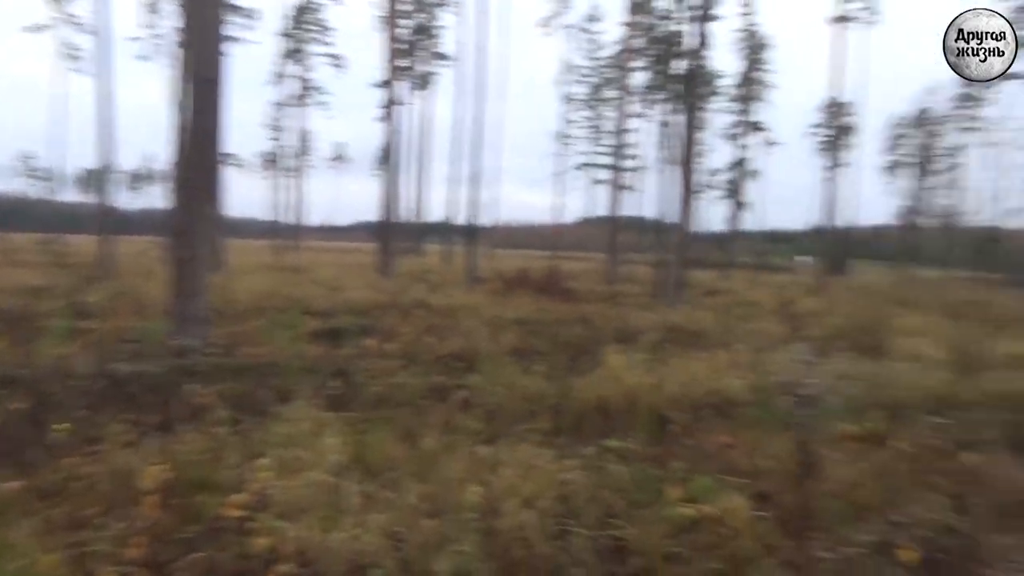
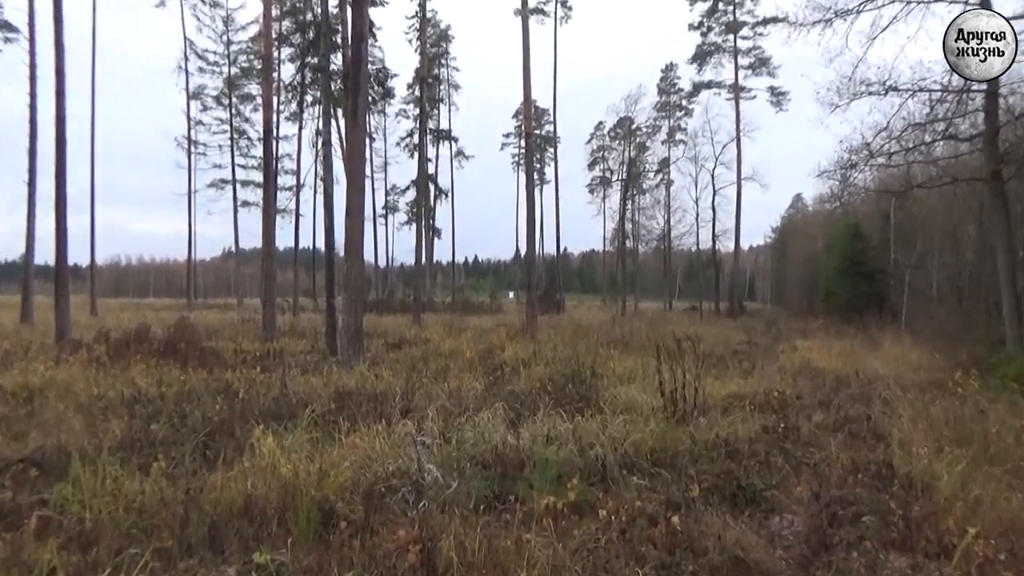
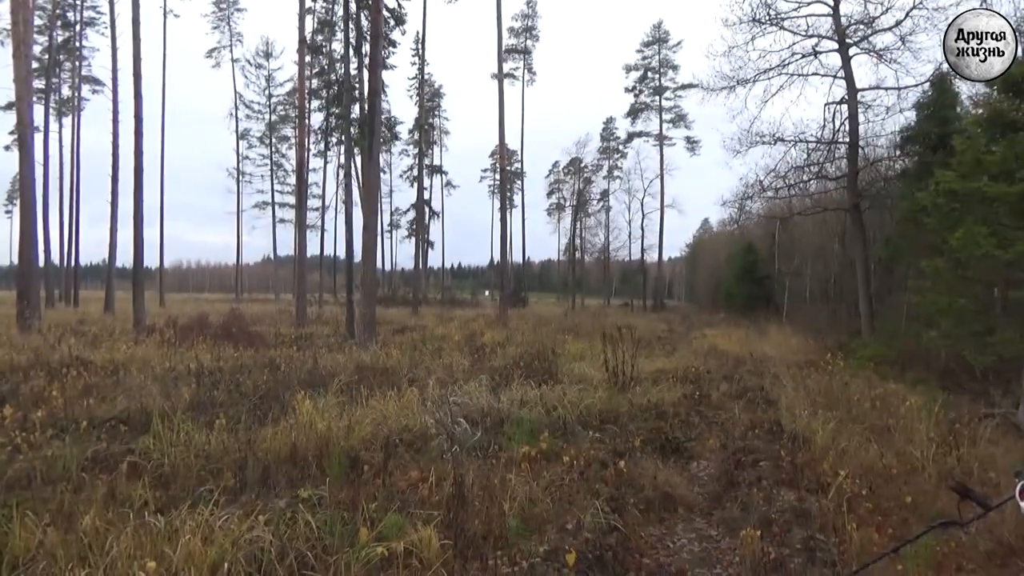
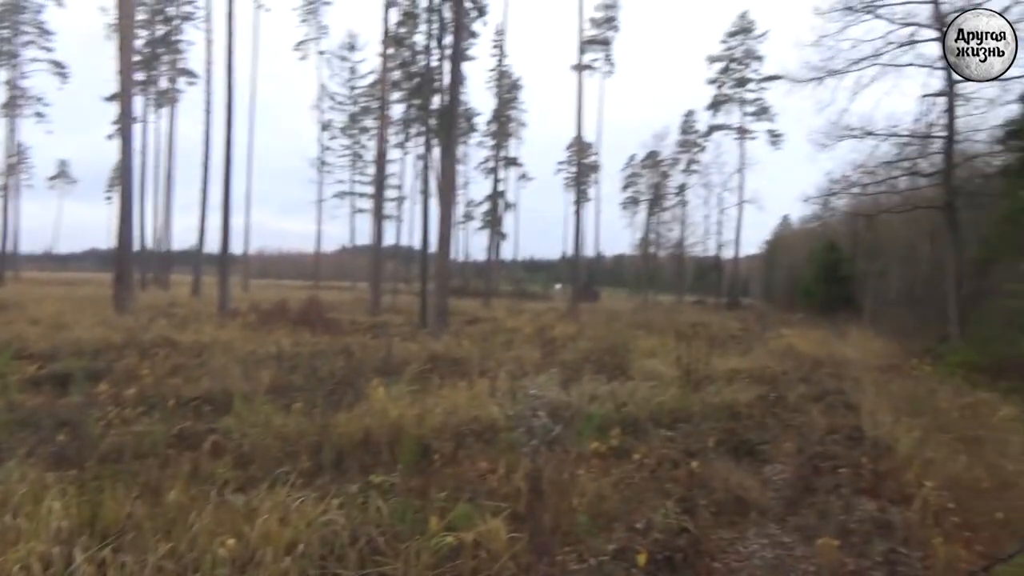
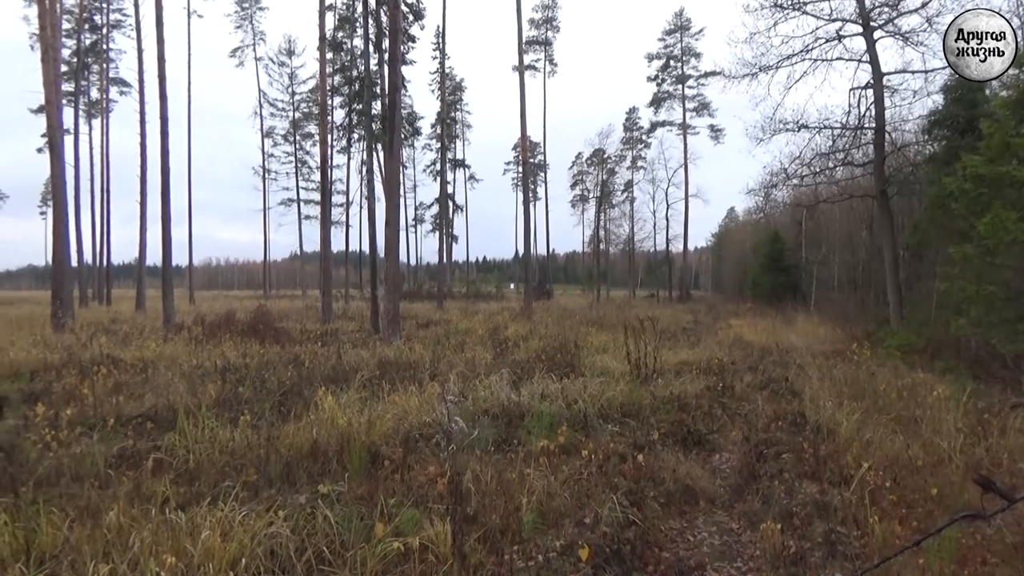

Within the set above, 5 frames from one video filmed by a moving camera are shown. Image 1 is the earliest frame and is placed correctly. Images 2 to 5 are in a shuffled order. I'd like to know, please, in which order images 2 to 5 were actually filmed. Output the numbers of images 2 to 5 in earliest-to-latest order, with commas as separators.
4, 3, 5, 2
